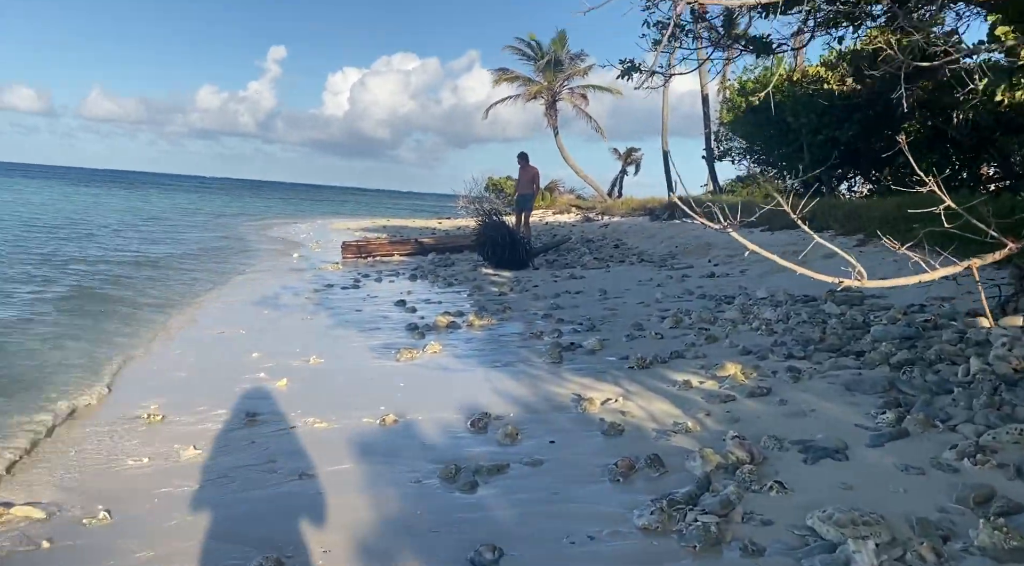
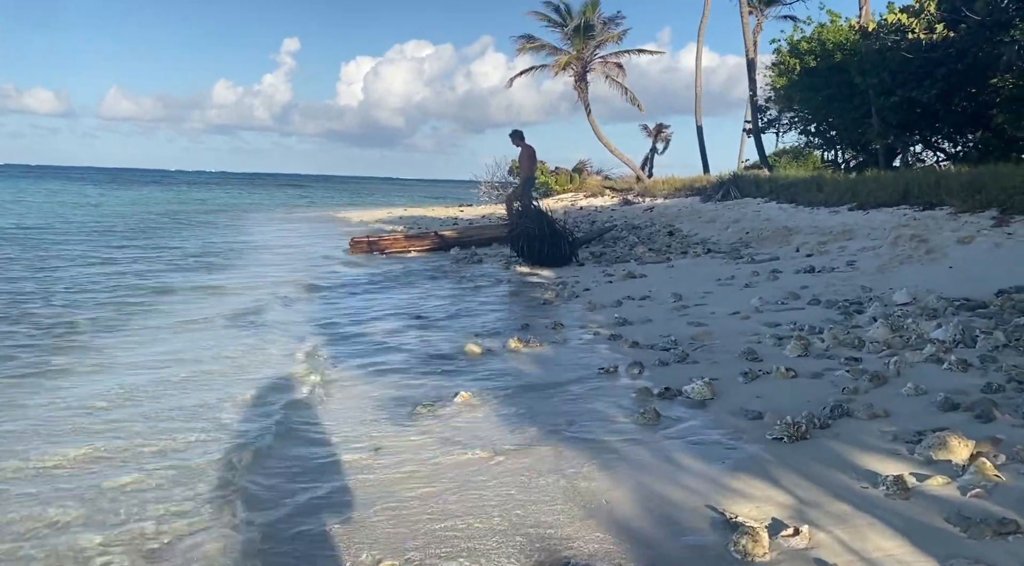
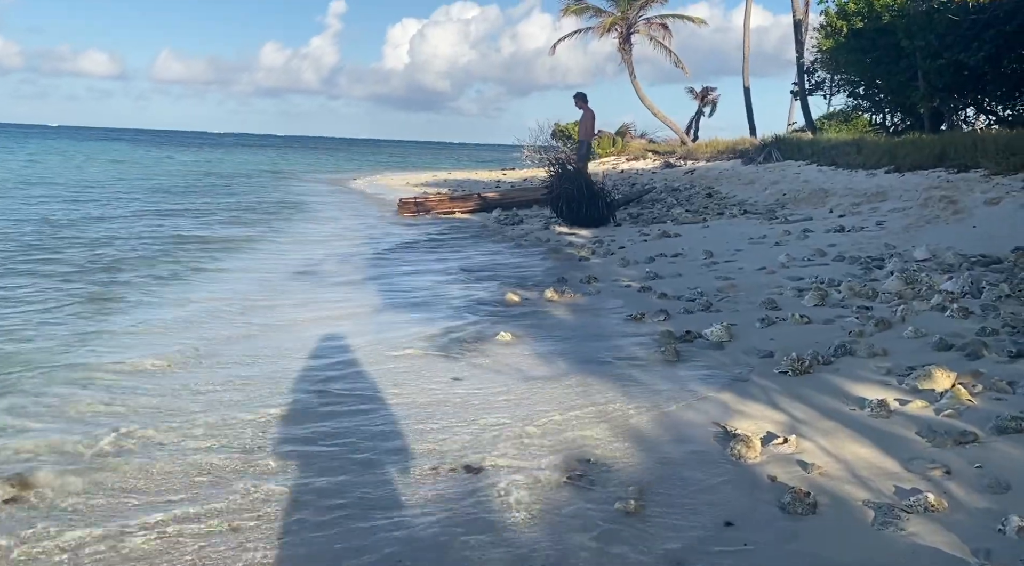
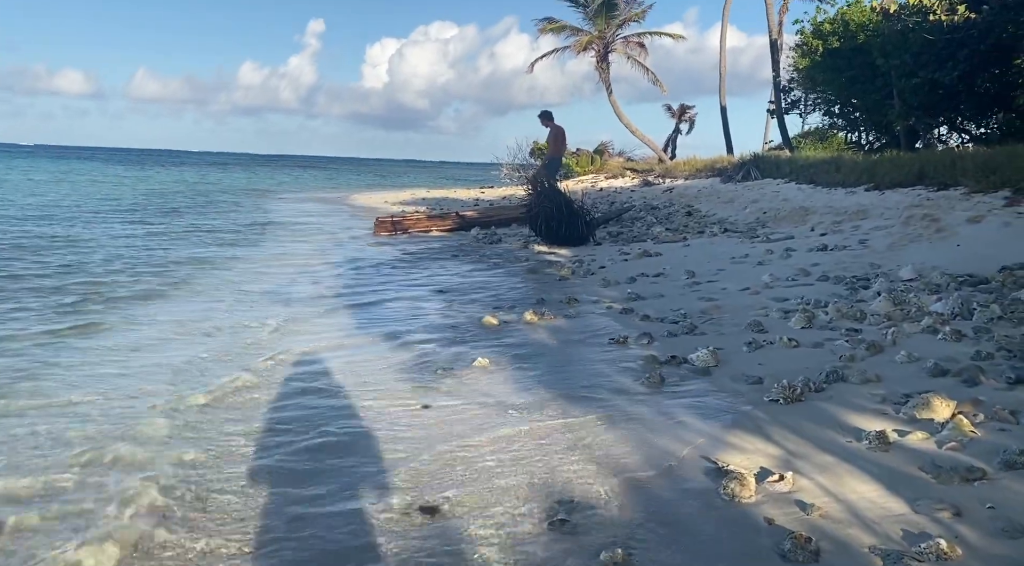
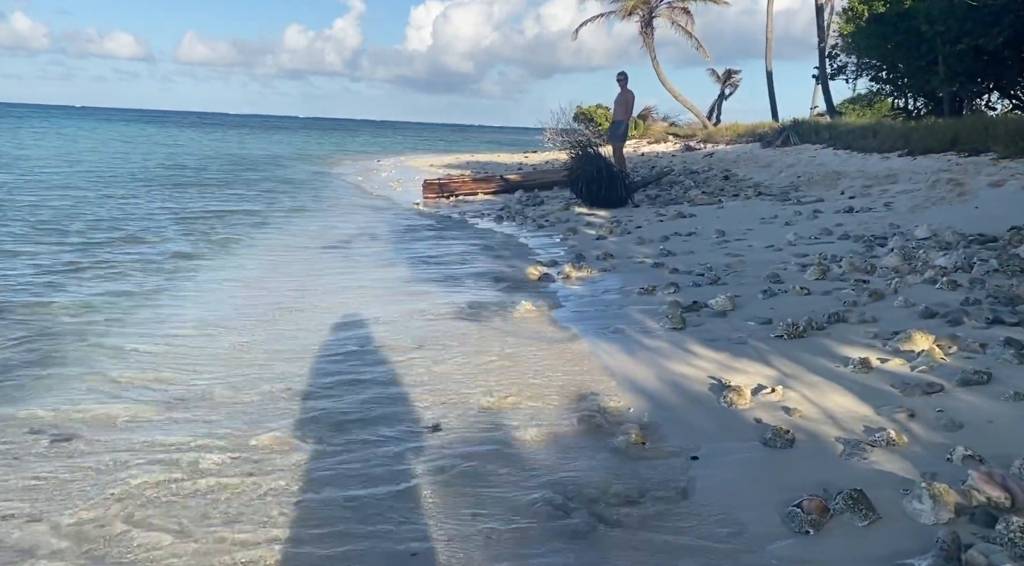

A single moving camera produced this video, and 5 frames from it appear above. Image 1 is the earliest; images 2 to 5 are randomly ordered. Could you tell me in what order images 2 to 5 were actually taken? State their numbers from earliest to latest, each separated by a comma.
5, 3, 4, 2
